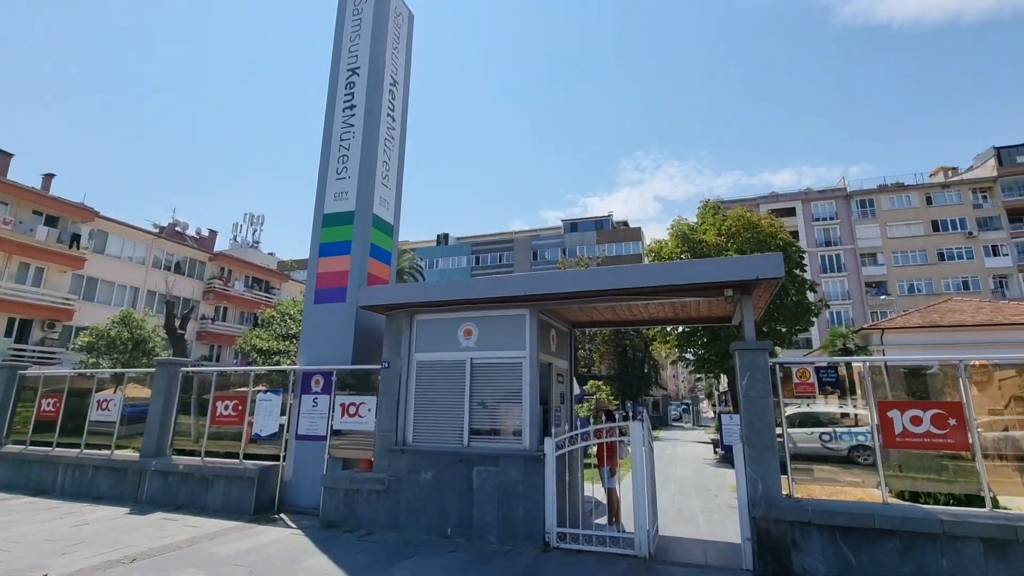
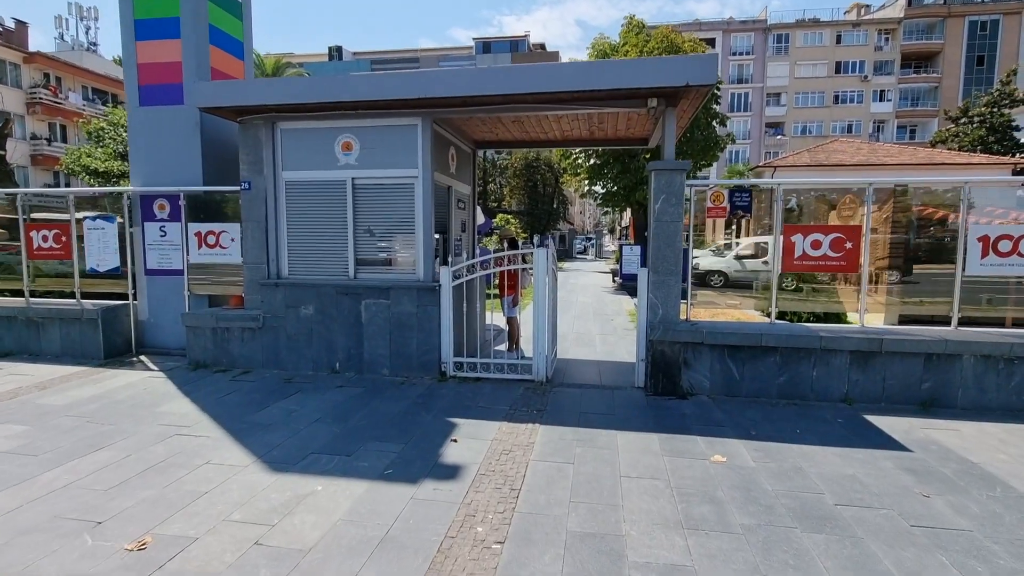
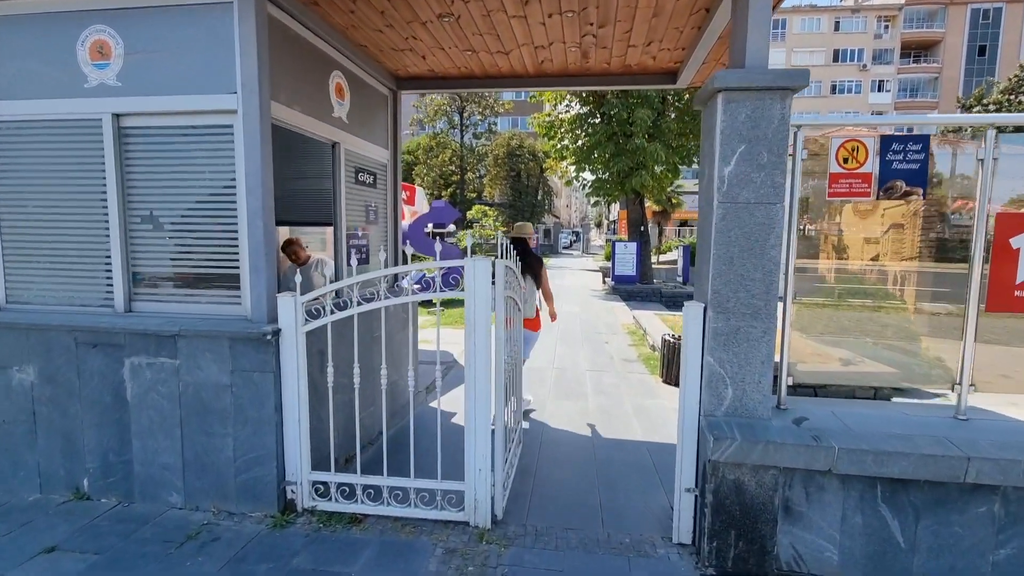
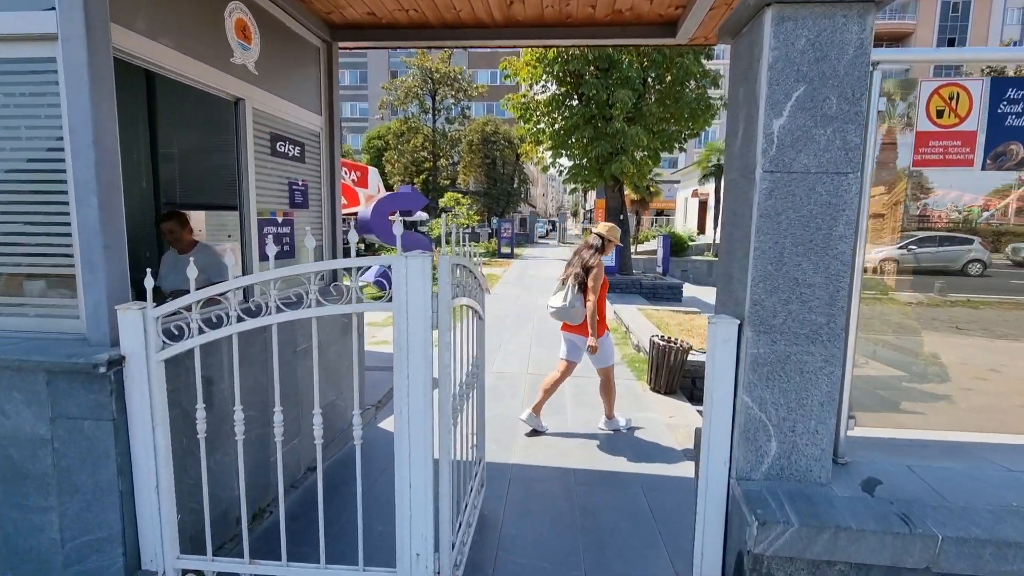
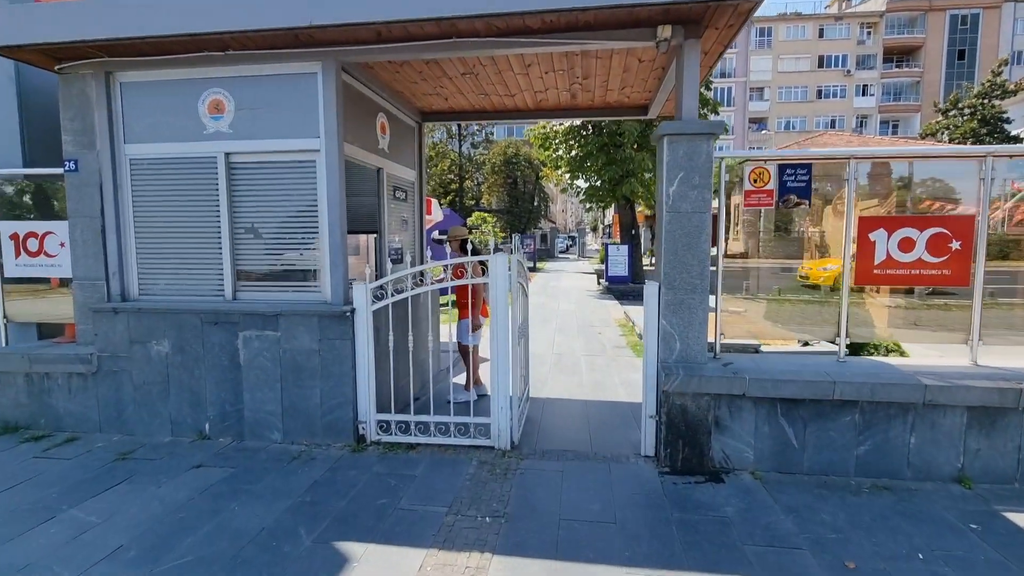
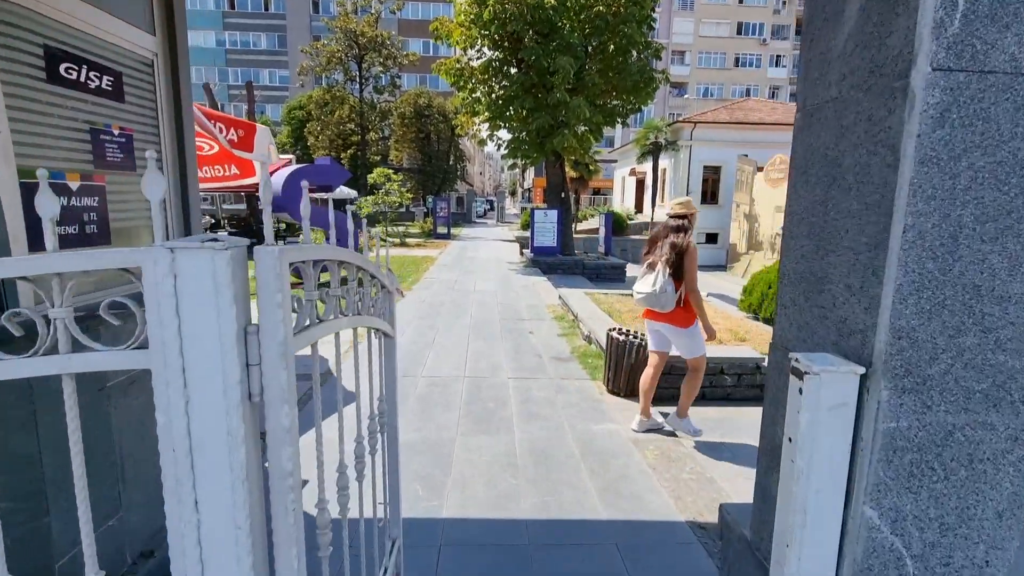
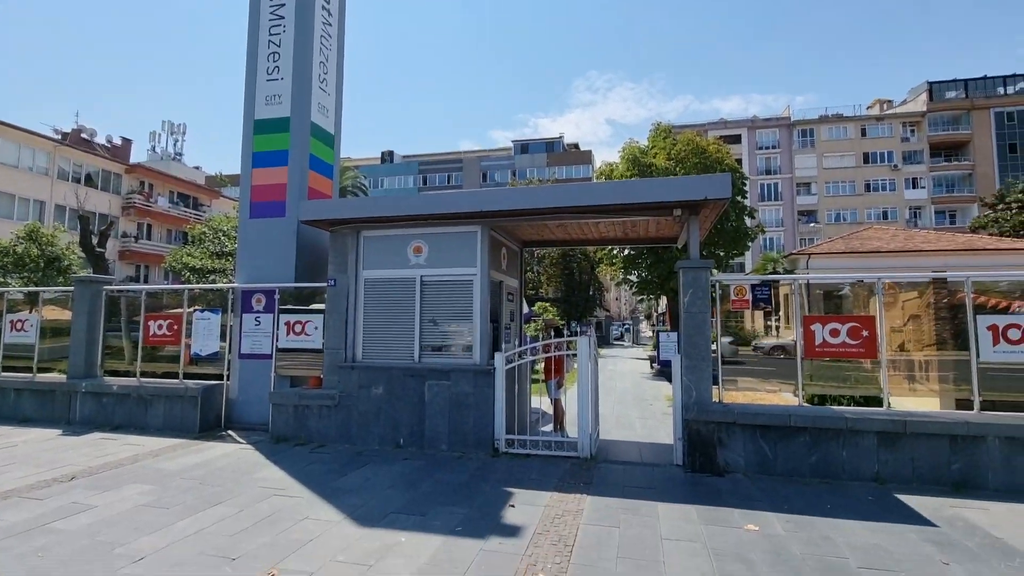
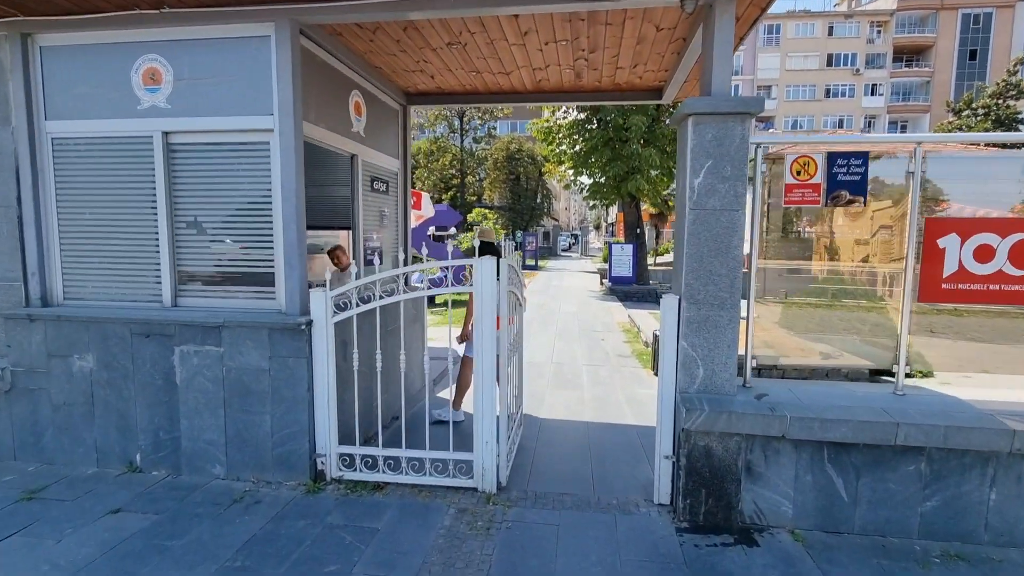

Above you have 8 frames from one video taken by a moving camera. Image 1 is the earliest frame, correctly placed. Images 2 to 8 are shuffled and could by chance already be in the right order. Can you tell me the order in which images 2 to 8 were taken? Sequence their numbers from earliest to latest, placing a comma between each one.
7, 2, 5, 8, 3, 4, 6
